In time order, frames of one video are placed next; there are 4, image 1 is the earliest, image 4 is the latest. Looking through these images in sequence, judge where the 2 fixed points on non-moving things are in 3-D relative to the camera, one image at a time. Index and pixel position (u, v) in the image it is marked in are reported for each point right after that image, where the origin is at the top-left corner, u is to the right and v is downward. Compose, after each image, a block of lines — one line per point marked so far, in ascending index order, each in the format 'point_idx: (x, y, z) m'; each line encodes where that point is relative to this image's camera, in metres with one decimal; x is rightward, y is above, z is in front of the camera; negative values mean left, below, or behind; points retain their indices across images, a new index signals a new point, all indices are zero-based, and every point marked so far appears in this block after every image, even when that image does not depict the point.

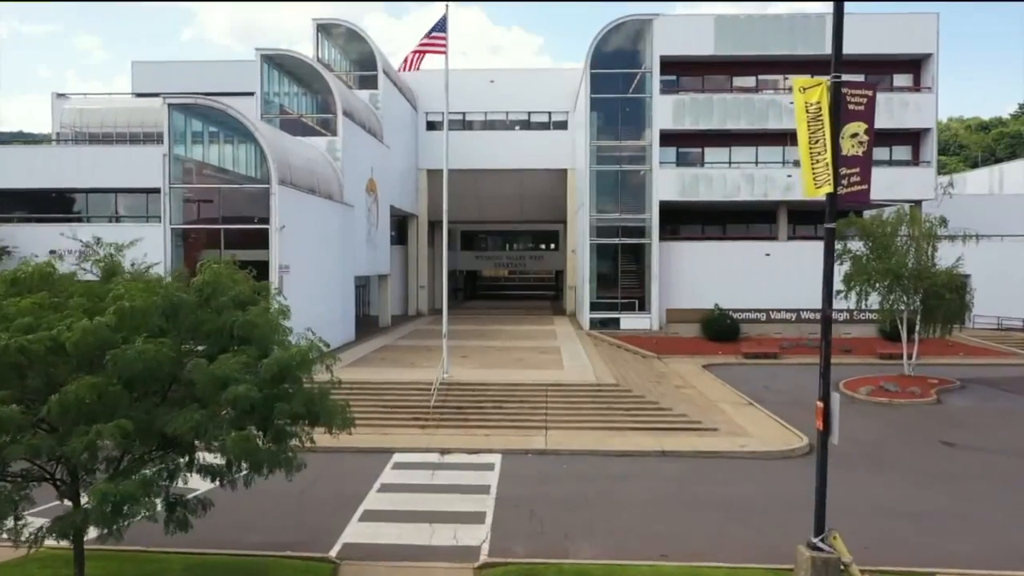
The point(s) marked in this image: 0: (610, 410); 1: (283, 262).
0: (+1.9, -2.4, +15.9) m
1: (-5.3, +0.6, +18.7) m
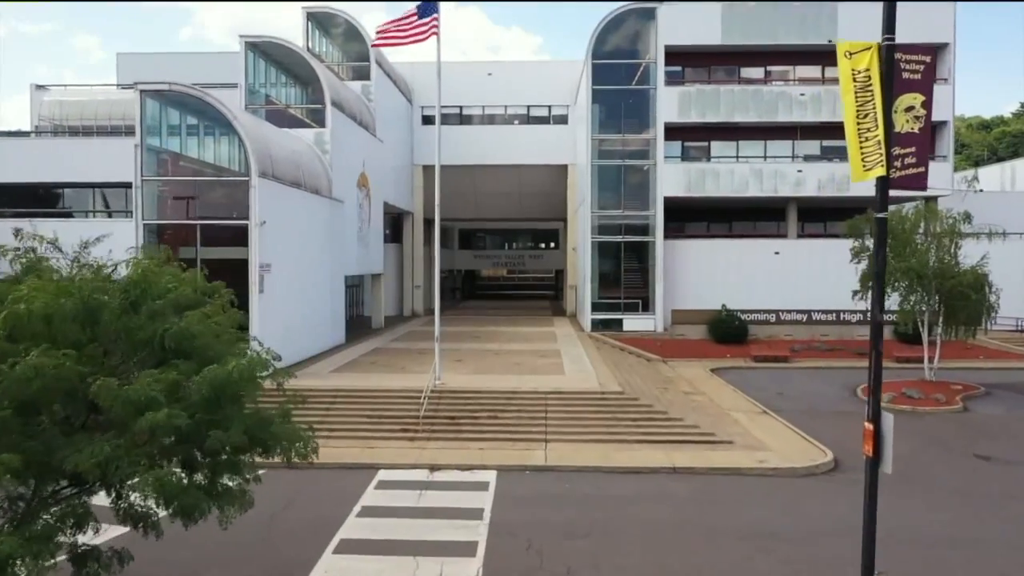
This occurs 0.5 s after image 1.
0: (+1.8, -2.4, +14.6) m
1: (-5.3, +0.6, +17.5) m
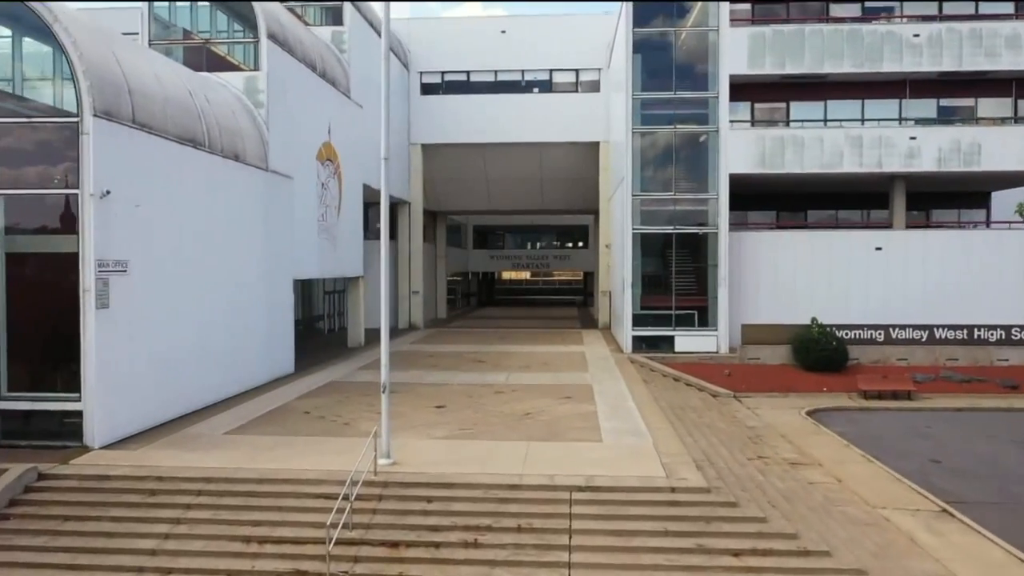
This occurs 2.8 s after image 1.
0: (+1.8, -2.5, +7.7) m
1: (-5.3, +0.4, +10.8) m
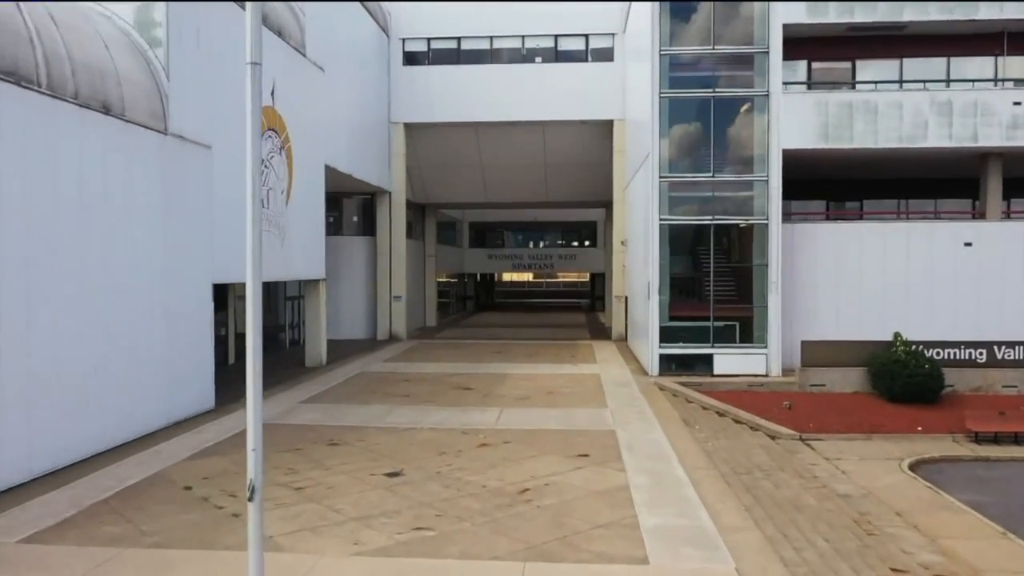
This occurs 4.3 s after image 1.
0: (+1.6, -2.6, +3.2) m
1: (-5.4, +0.3, +6.4) m
